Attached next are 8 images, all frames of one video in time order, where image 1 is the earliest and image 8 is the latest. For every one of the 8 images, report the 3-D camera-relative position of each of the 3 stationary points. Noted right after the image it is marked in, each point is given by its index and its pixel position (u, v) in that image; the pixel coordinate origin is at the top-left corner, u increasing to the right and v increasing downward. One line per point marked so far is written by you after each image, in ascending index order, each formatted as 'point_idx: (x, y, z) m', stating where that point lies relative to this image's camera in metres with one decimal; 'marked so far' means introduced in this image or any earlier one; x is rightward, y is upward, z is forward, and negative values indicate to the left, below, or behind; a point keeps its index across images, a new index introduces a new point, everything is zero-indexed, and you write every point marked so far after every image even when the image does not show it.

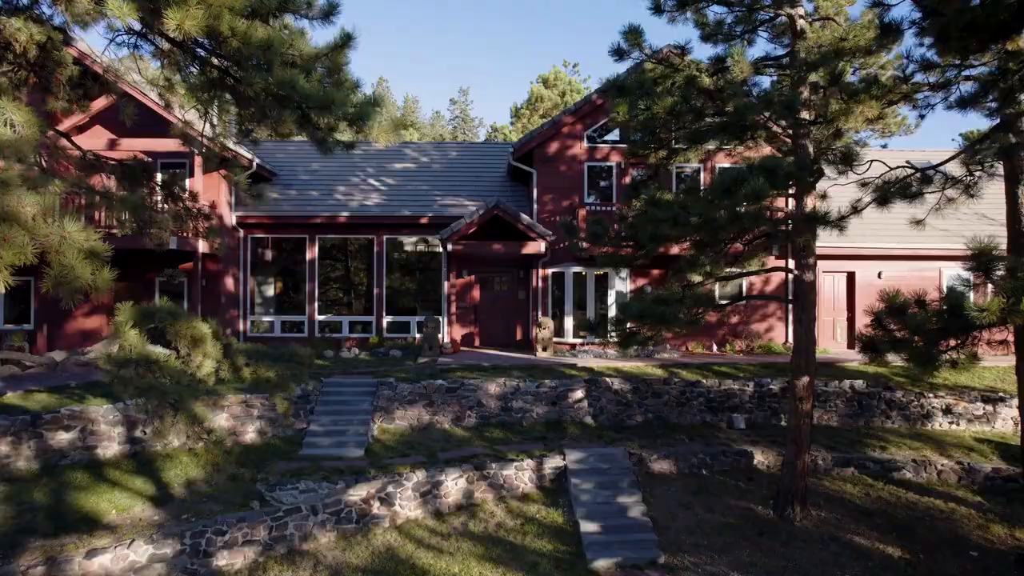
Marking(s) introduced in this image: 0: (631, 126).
0: (+1.7, +2.3, +9.8) m
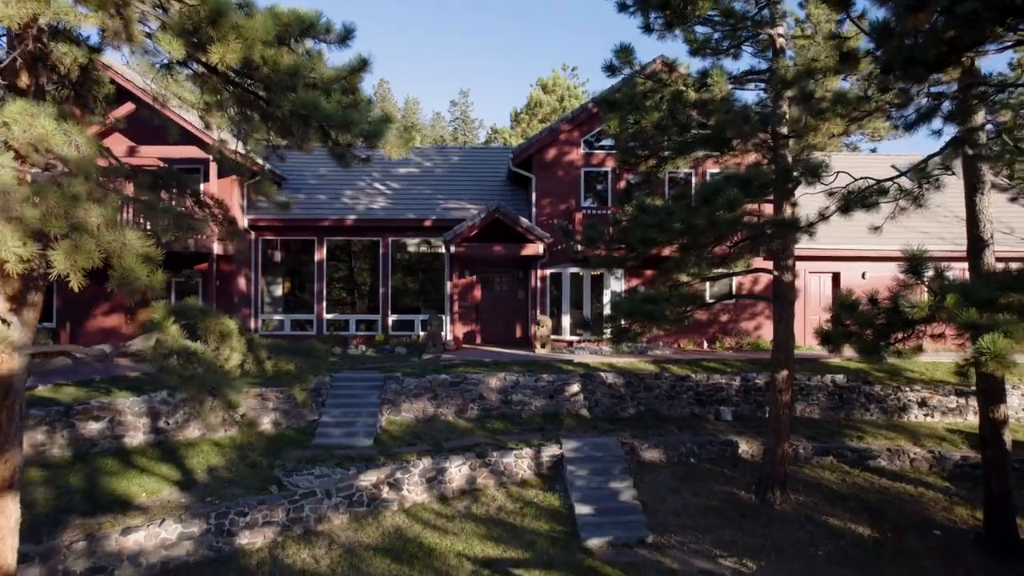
0: (+1.7, +2.3, +10.6) m
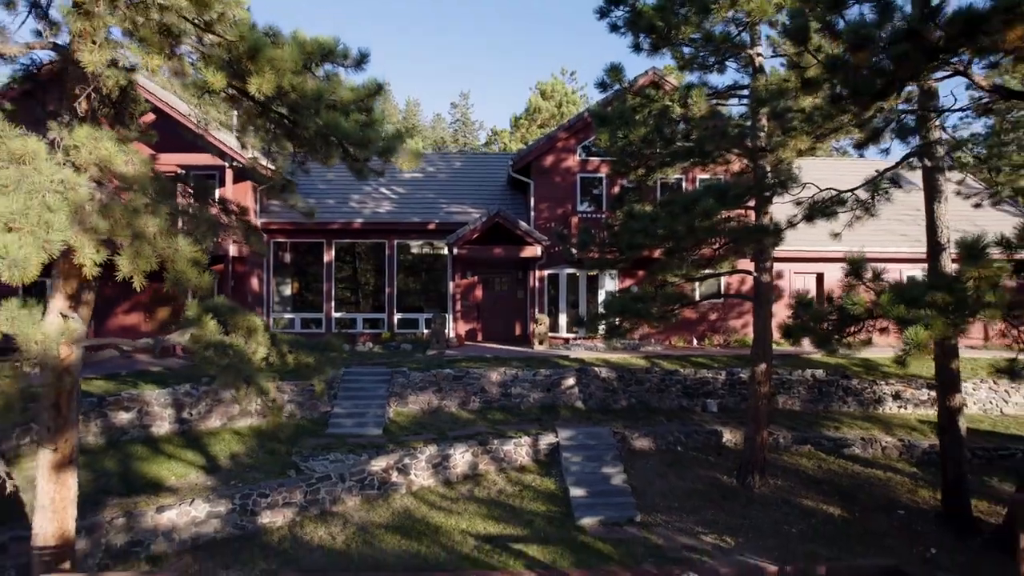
0: (+1.7, +2.3, +11.5) m
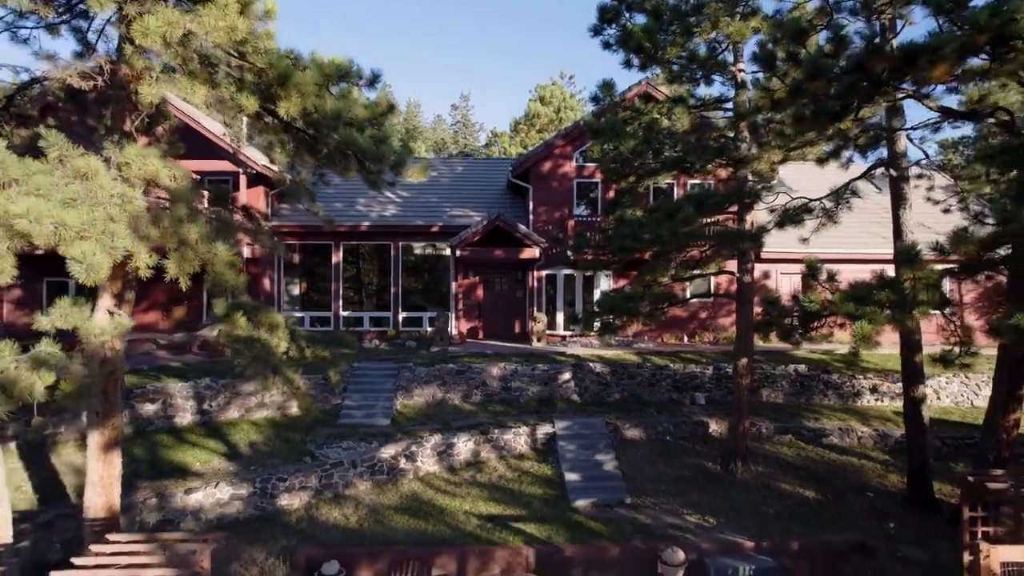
0: (+1.7, +2.3, +12.4) m
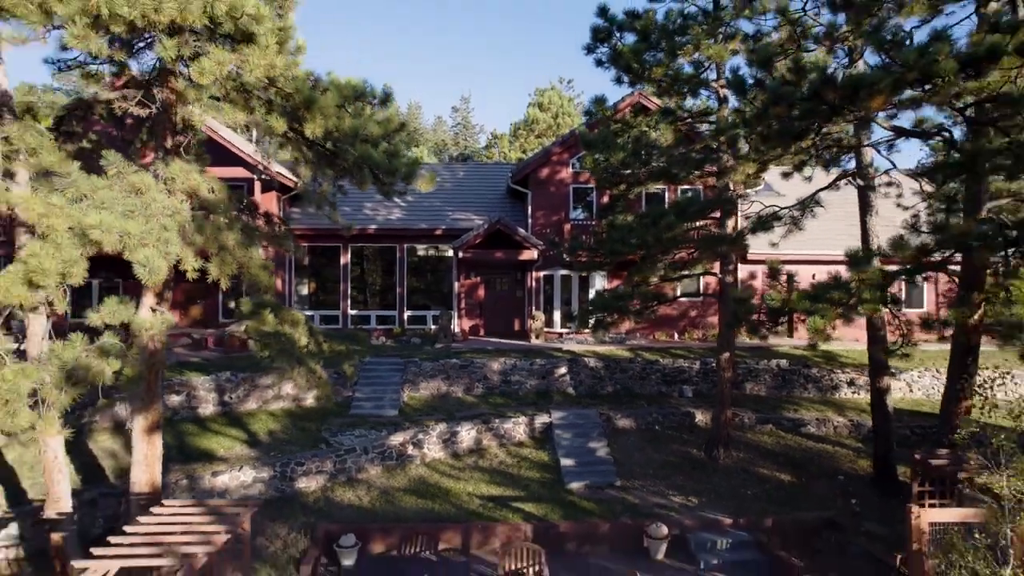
0: (+1.7, +2.3, +13.4) m
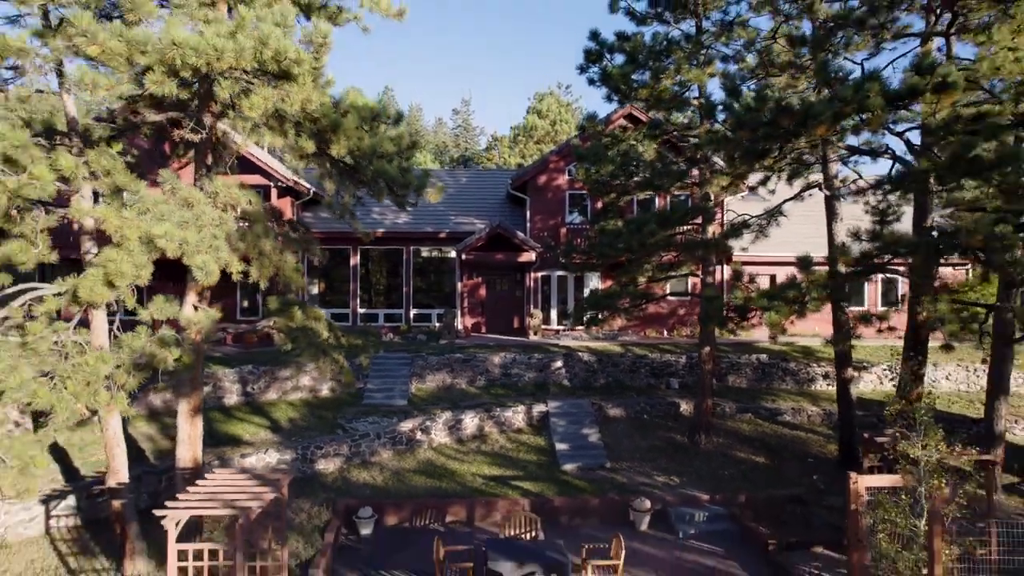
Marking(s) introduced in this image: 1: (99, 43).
0: (+1.6, +2.3, +14.7) m
1: (-4.4, +2.6, +7.5) m
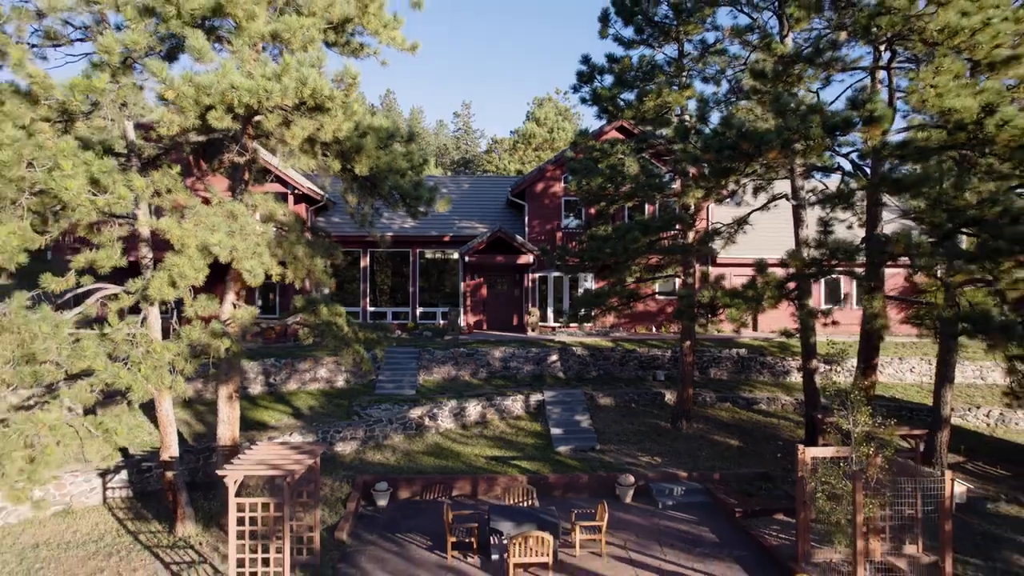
0: (+1.6, +2.3, +16.3) m
1: (-4.4, +2.6, +9.0) m
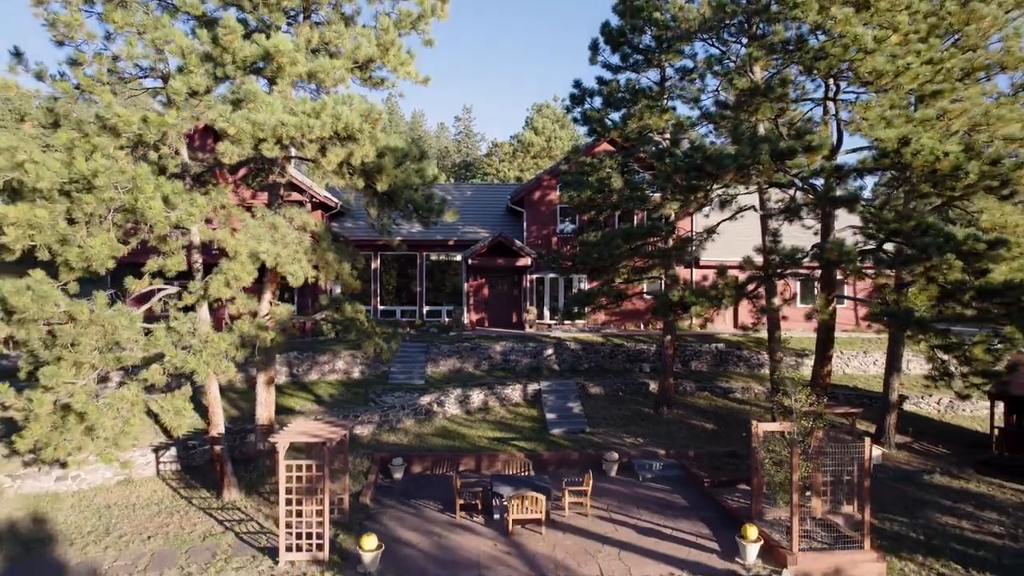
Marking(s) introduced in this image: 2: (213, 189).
0: (+1.6, +2.3, +18.2) m
1: (-4.5, +2.6, +11.0) m
2: (-5.5, +1.8, +12.6) m
